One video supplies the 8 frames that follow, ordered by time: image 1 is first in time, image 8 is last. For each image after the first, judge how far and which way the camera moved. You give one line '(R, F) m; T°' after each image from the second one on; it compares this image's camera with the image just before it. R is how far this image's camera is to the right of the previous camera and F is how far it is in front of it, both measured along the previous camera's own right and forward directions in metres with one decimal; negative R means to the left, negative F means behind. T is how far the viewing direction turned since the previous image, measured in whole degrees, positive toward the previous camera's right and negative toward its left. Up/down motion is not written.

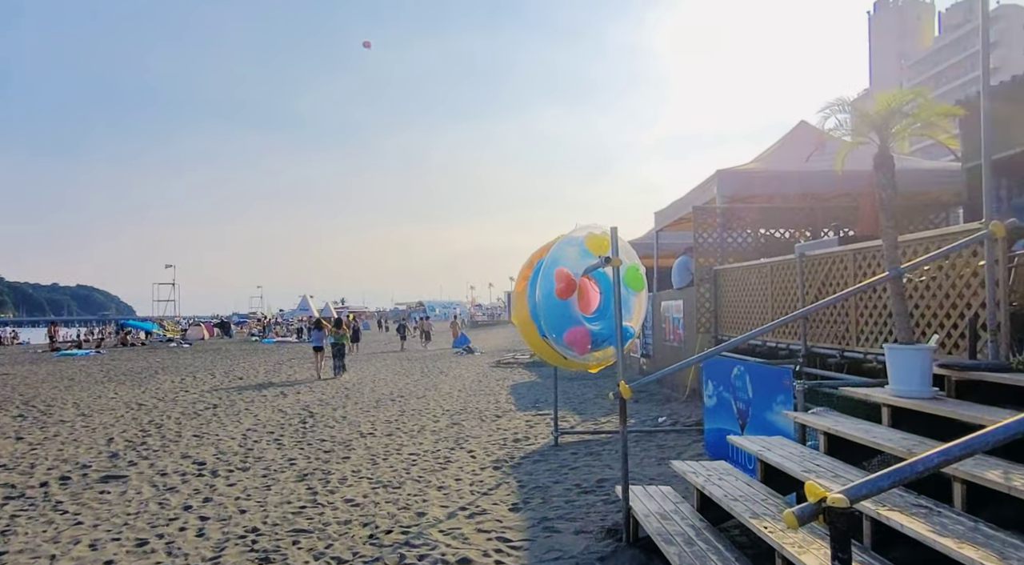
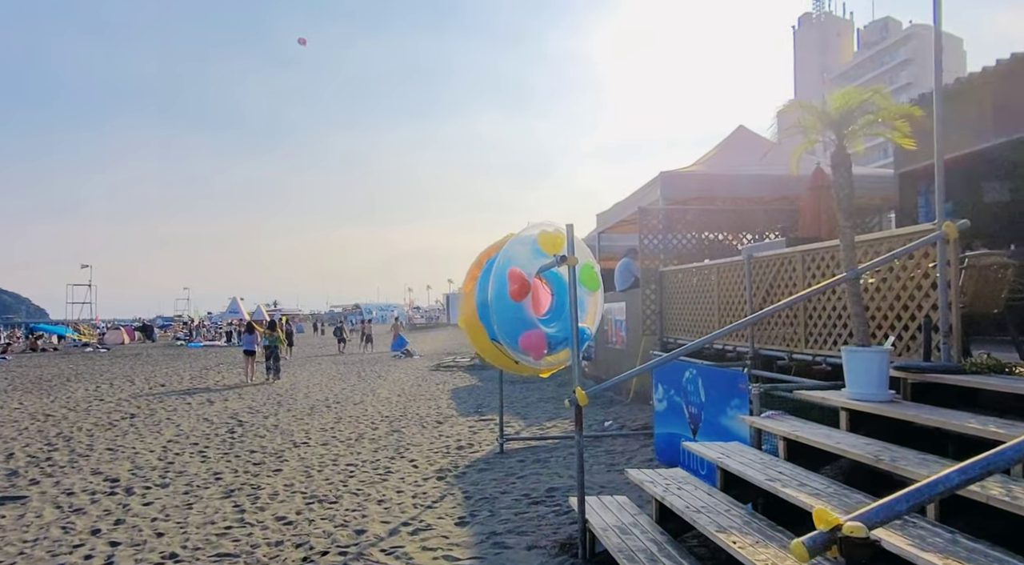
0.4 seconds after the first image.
(-0.1, +0.3) m; +6°
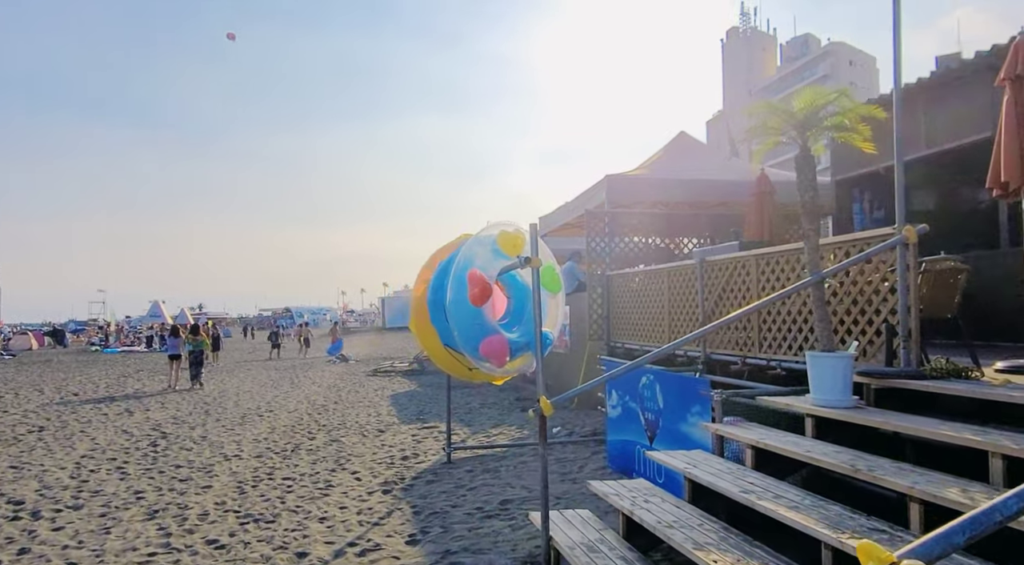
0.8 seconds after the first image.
(-0.1, +0.2) m; +6°
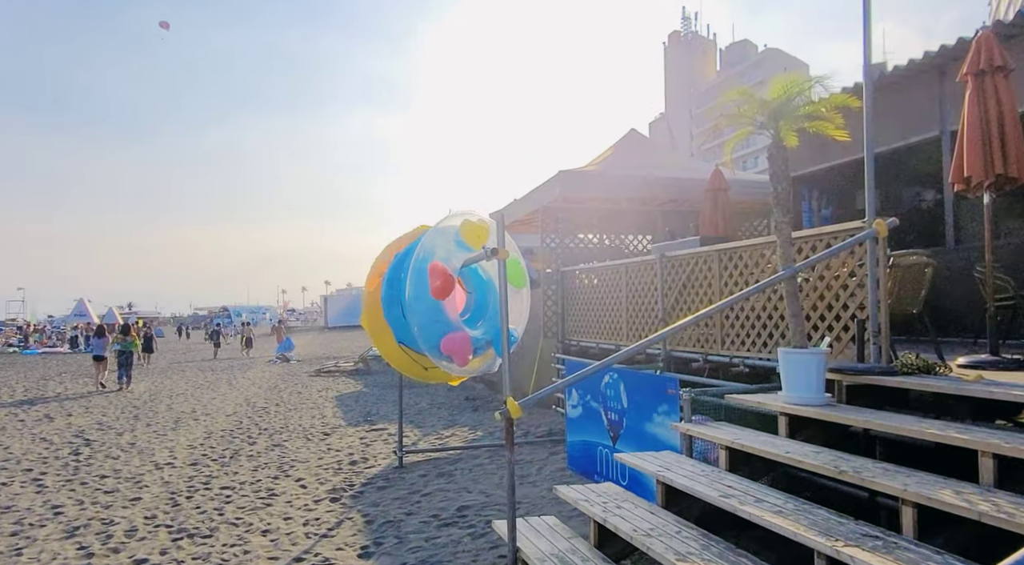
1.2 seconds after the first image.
(-0.1, +0.3) m; +5°
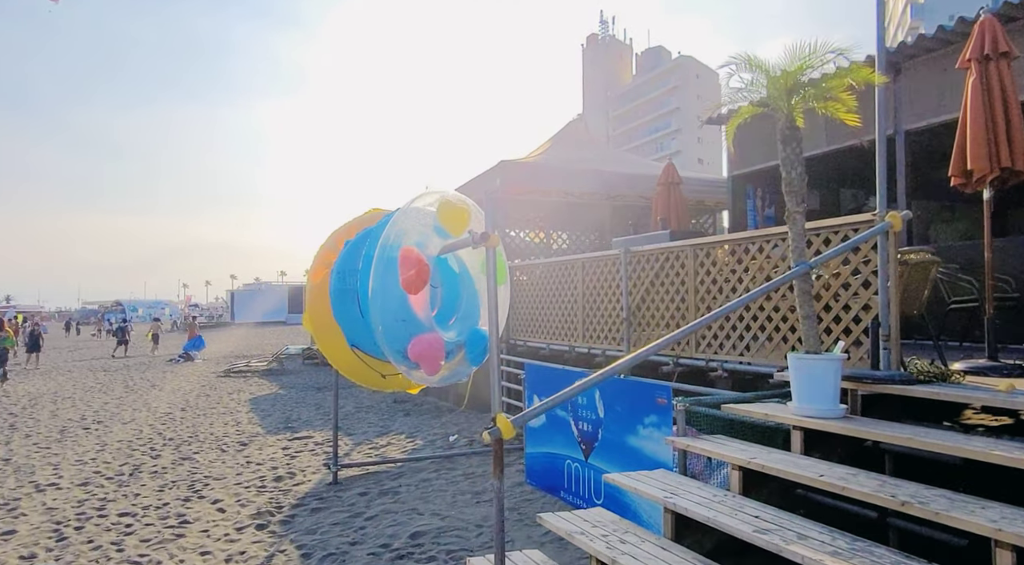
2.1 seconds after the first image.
(-0.3, +0.6) m; +8°
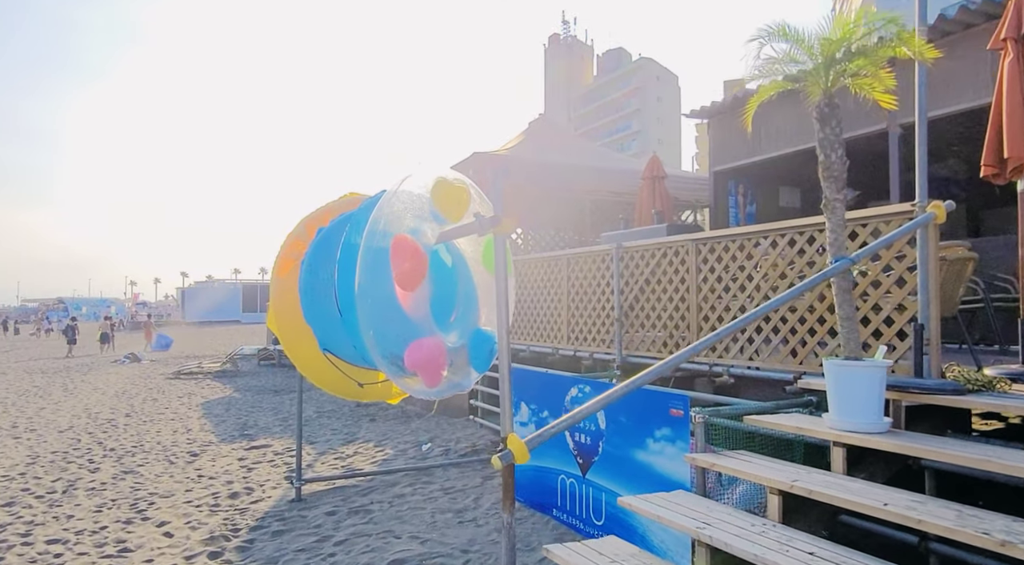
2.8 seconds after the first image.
(-0.2, +0.5) m; +4°
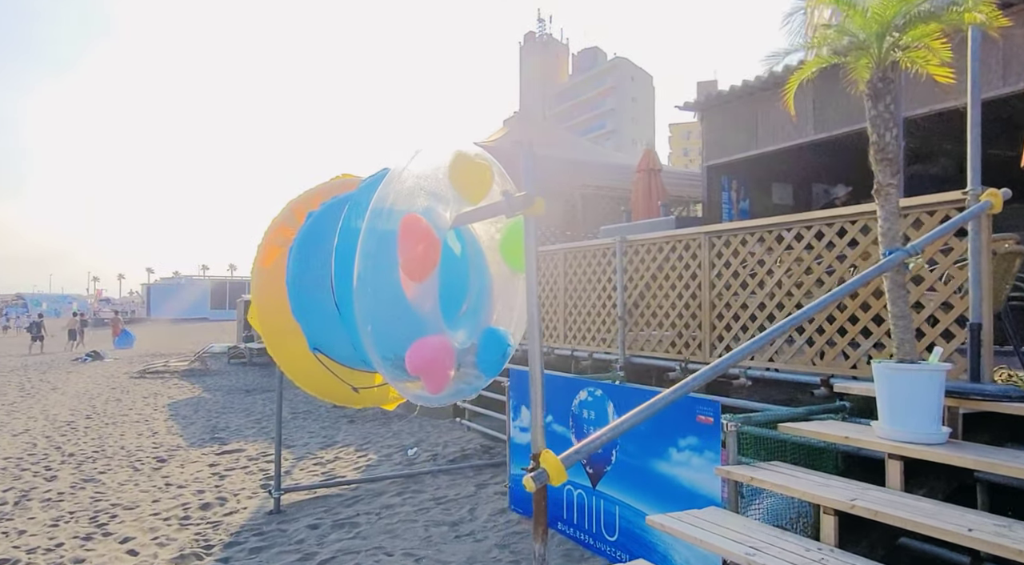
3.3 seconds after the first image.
(-0.2, +0.4) m; +2°
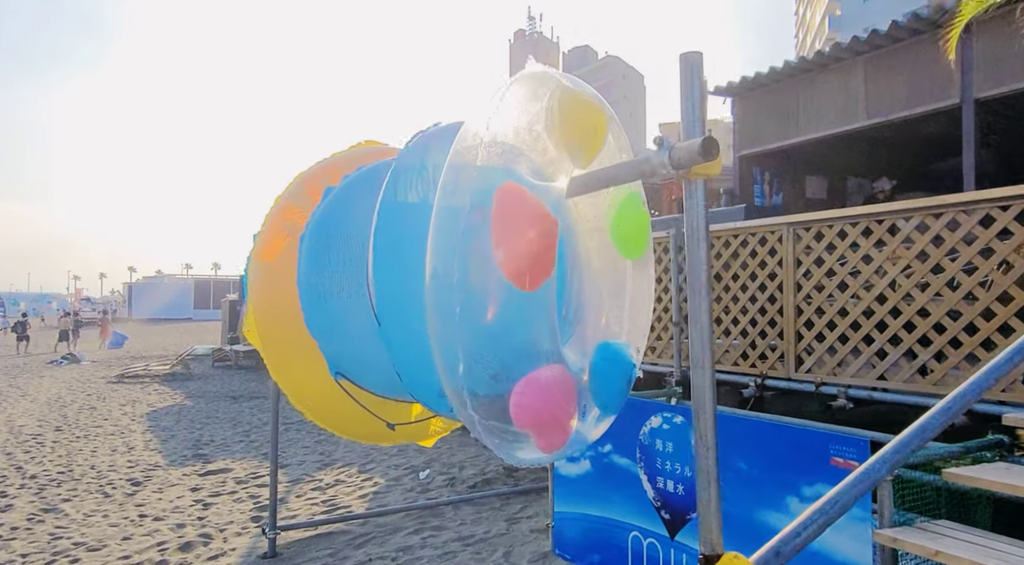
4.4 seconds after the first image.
(-0.4, +0.8) m; +1°
